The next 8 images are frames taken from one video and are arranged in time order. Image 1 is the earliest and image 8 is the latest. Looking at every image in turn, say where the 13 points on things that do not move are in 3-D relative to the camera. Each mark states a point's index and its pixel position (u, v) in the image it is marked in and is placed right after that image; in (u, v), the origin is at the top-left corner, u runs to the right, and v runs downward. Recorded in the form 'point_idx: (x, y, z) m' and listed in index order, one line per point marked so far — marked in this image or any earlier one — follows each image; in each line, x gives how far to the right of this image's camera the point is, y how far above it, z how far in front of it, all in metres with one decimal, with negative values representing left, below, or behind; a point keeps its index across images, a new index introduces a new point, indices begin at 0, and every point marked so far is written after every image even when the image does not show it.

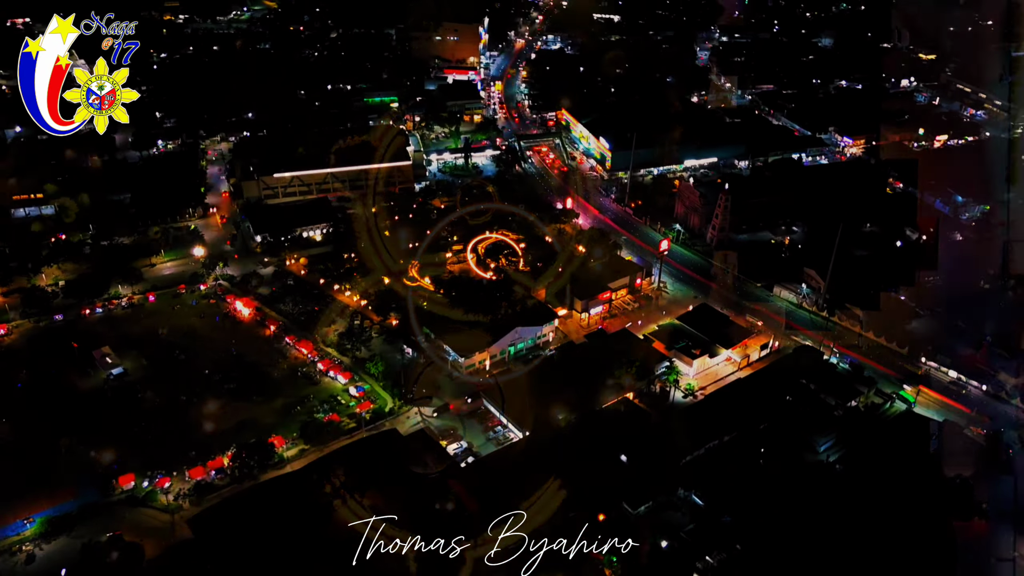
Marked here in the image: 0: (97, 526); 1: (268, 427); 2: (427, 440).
0: (-7.2, -4.1, +13.1) m
1: (-4.9, -2.8, +15.4) m
2: (-1.6, -3.0, +14.3) m
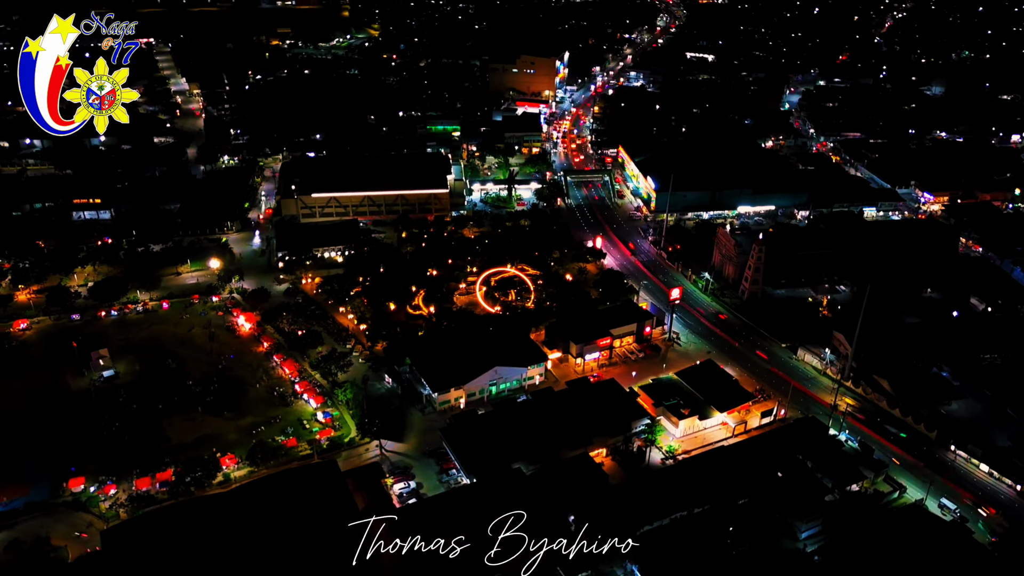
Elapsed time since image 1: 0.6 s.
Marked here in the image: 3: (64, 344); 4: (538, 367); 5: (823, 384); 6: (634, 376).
0: (-8.4, -4.1, +13.3) m
1: (-5.7, -3.1, +15.3) m
2: (-2.6, -3.5, +13.7) m
3: (-10.9, -1.3, +18.6) m
4: (+0.6, -1.8, +17.0) m
5: (+7.0, -2.2, +17.2) m
6: (+2.7, -2.0, +17.3) m
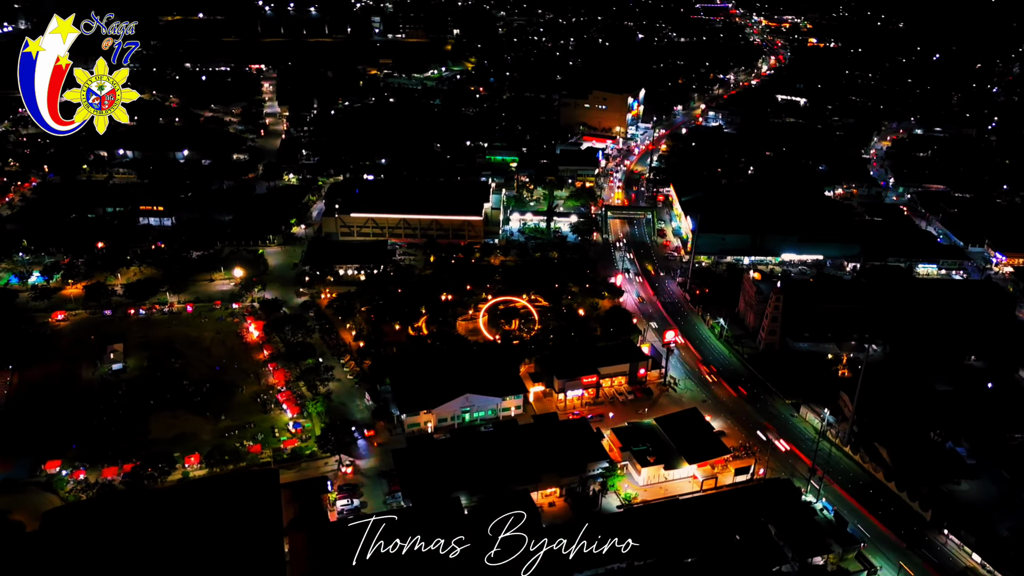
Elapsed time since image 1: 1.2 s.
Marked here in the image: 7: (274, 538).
0: (-9.5, -4.0, +14.3) m
1: (-6.5, -3.2, +15.8) m
2: (-3.7, -3.8, +13.8) m
3: (-11.0, -1.2, +20.0) m
4: (+0.1, -2.4, +16.7) m
5: (+6.4, -3.3, +15.9) m
6: (+2.1, -2.9, +16.7) m
7: (-4.0, -4.1, +12.4) m
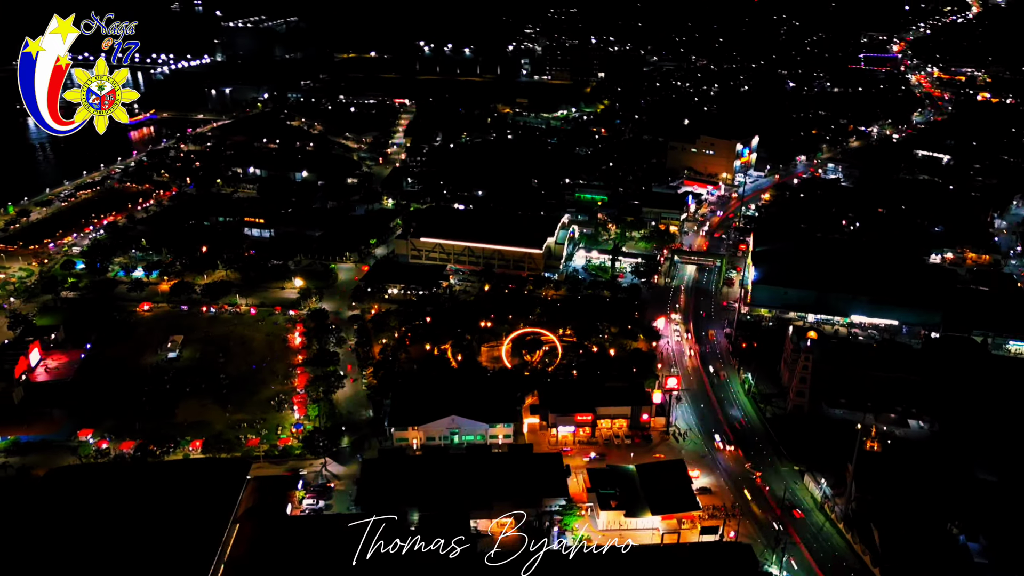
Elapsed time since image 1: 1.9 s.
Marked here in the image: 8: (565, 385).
0: (-10.1, -3.6, +16.4) m
1: (-6.9, -3.2, +17.3) m
2: (-4.6, -3.9, +14.7) m
3: (-10.2, -1.1, +22.4) m
4: (-0.2, -3.1, +16.8) m
5: (+5.7, -4.5, +14.7) m
6: (+1.8, -3.7, +16.3) m
7: (-5.2, -4.1, +13.4) m
8: (+1.3, -2.4, +18.6) m
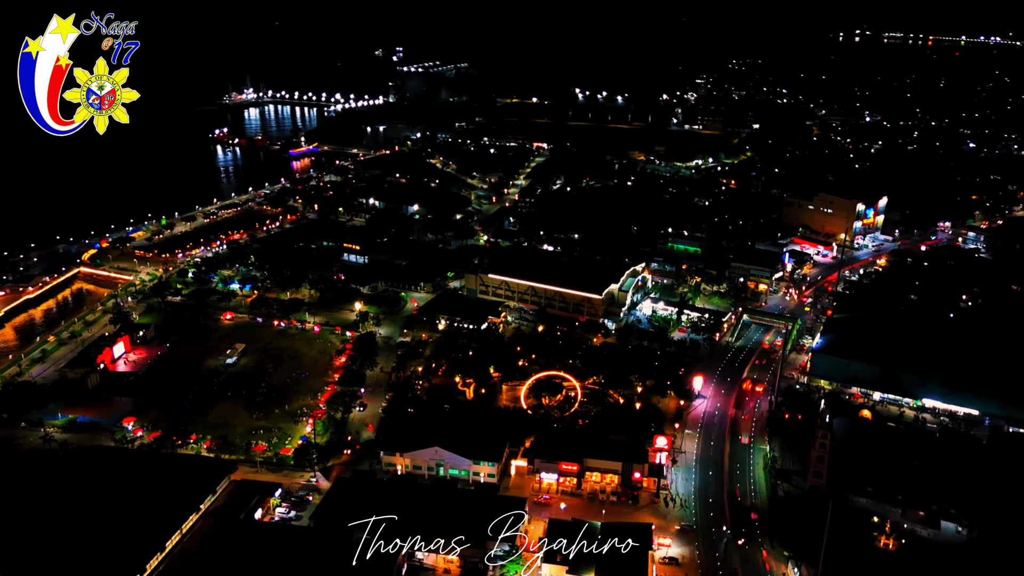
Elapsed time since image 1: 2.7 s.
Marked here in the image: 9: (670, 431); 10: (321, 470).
0: (-10.4, -3.6, +18.5) m
1: (-7.0, -3.5, +18.7) m
2: (-5.4, -4.2, +15.6) m
3: (-8.9, -1.5, +24.5) m
4: (-0.6, -3.9, +16.8) m
5: (+4.6, -5.6, +13.3) m
6: (+1.2, -4.6, +15.8) m
7: (-6.3, -4.3, +14.5) m
8: (+1.3, -3.5, +18.2) m
9: (+3.9, -3.5, +19.0) m
10: (-4.3, -4.1, +17.1) m
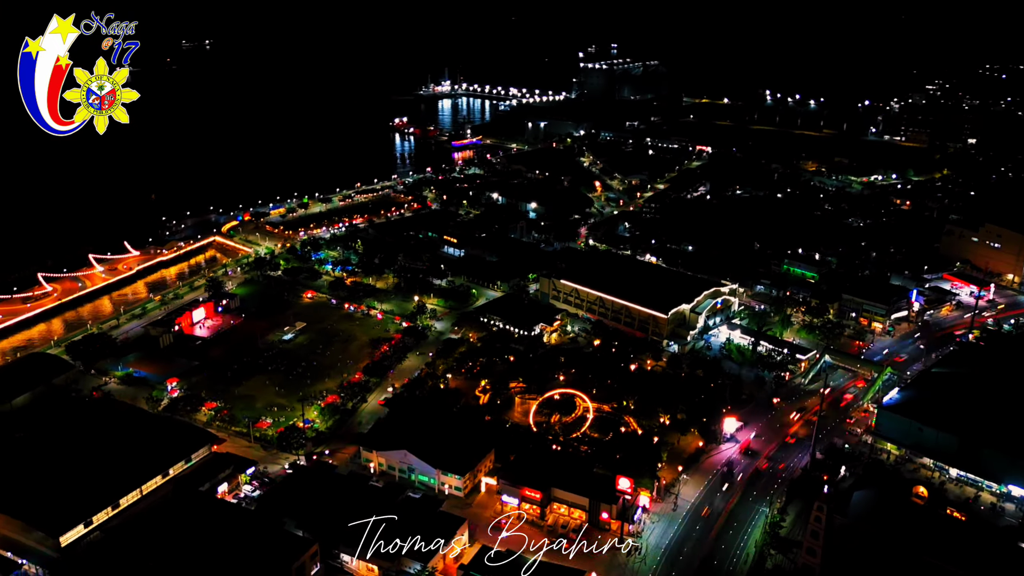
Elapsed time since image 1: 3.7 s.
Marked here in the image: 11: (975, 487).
0: (-10.2, -2.7, +20.4) m
1: (-6.9, -3.0, +19.7) m
2: (-6.2, -3.8, +16.4) m
3: (-7.0, -0.8, +25.8) m
4: (-1.3, -4.0, +16.2) m
5: (+2.6, -6.2, +11.5) m
6: (+0.1, -4.9, +14.8) m
7: (-7.4, -3.8, +15.5) m
8: (+0.9, -3.8, +17.1) m
9: (+3.6, -4.1, +17.1) m
10: (-4.8, -3.8, +17.4) m
11: (+10.2, -4.4, +16.9) m
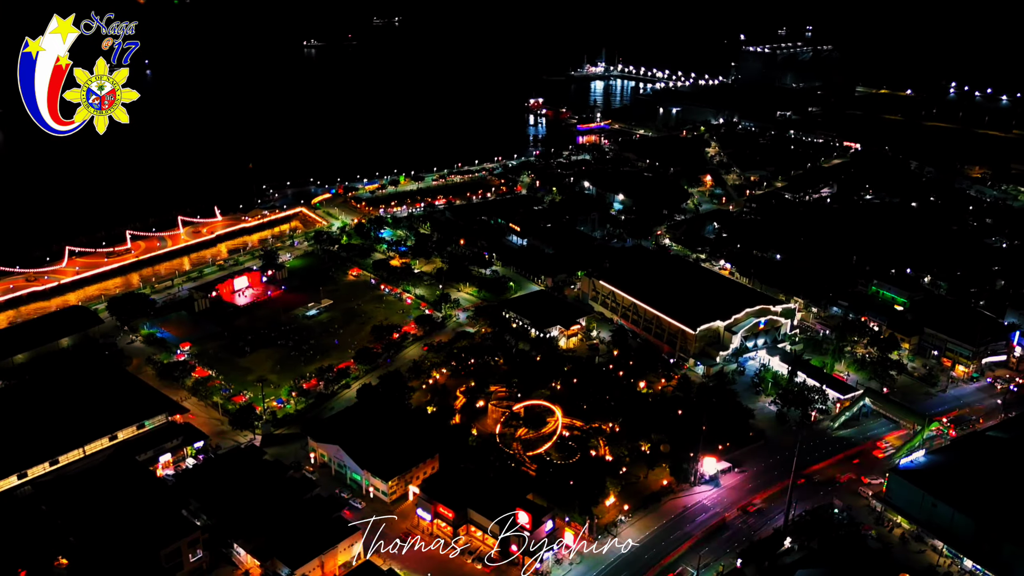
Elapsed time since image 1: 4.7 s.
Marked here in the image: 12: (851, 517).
0: (-10.3, -1.7, +21.6) m
1: (-7.3, -2.3, +20.2) m
2: (-7.5, -3.3, +16.8) m
3: (-5.9, -0.1, +26.0) m
4: (-2.7, -3.9, +15.5) m
5: (-0.2, -6.5, +10.2) m
6: (-1.8, -4.9, +13.9) m
7: (-8.8, -3.1, +16.2) m
8: (-0.4, -3.9, +15.9) m
9: (+2.2, -4.5, +15.3) m
10: (-5.8, -3.4, +17.5) m
11: (+8.5, -5.3, +13.7) m
12: (+7.1, -4.6, +15.2) m
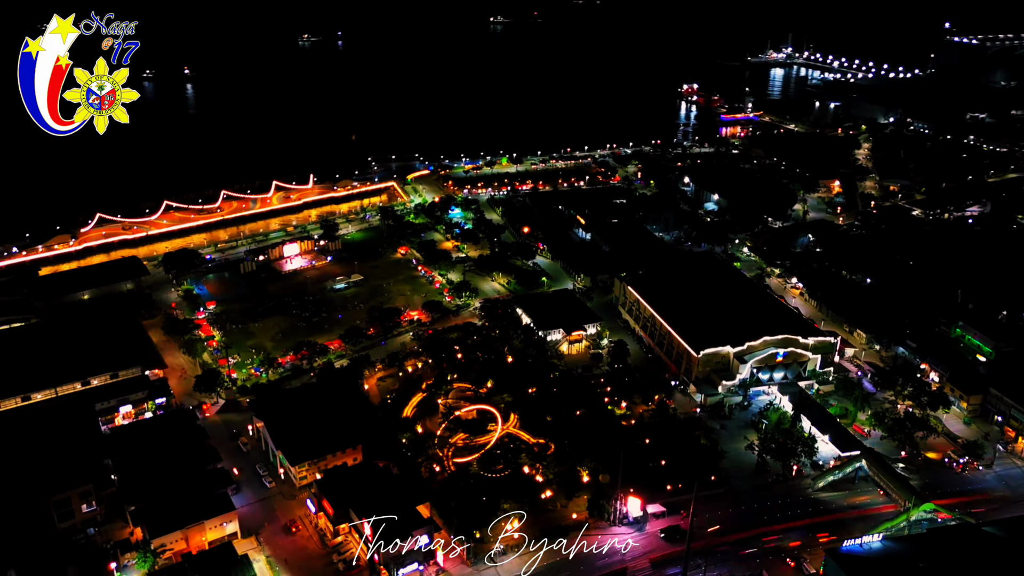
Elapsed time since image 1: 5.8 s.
0: (-10.2, -0.5, +23.2) m
1: (-7.6, -1.4, +21.1) m
2: (-8.8, -2.4, +17.9) m
3: (-4.6, +0.7, +26.4) m
4: (-4.6, -3.6, +15.6) m
5: (-3.7, -6.5, +9.9) m
6: (-4.2, -4.7, +13.8) m
7: (-10.1, -2.1, +17.7) m
8: (-2.2, -3.8, +15.4) m
9: (+0.1, -4.7, +14.2) m
10: (-7.0, -2.6, +18.2) m
11: (+5.7, -6.2, +11.2) m
12: (+4.8, -5.3, +13.0) m
